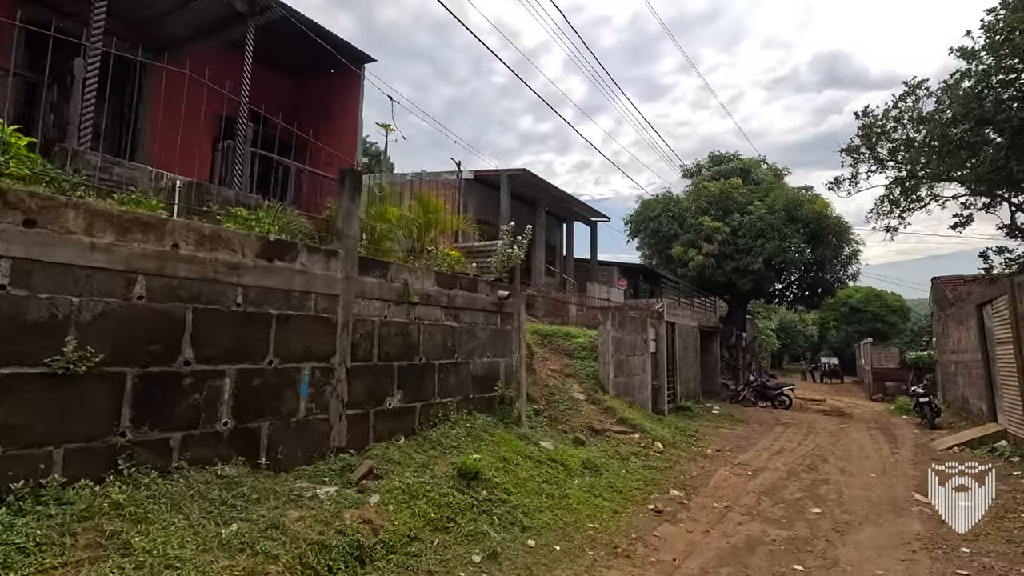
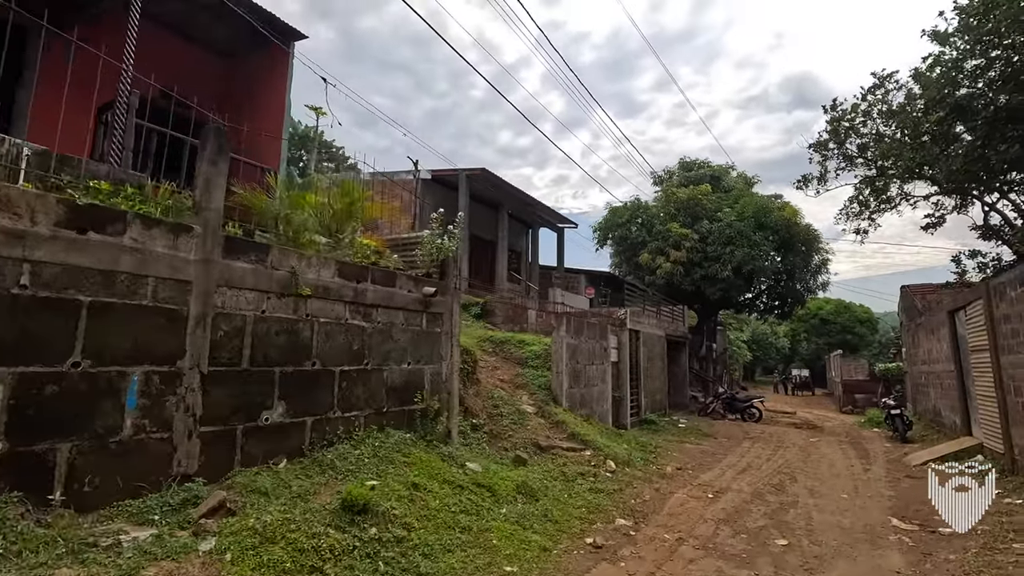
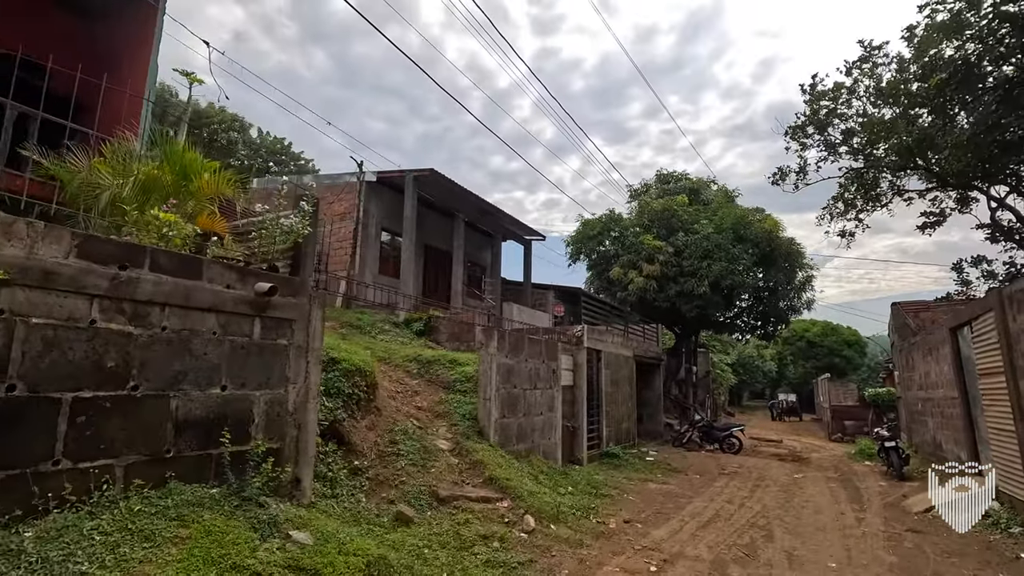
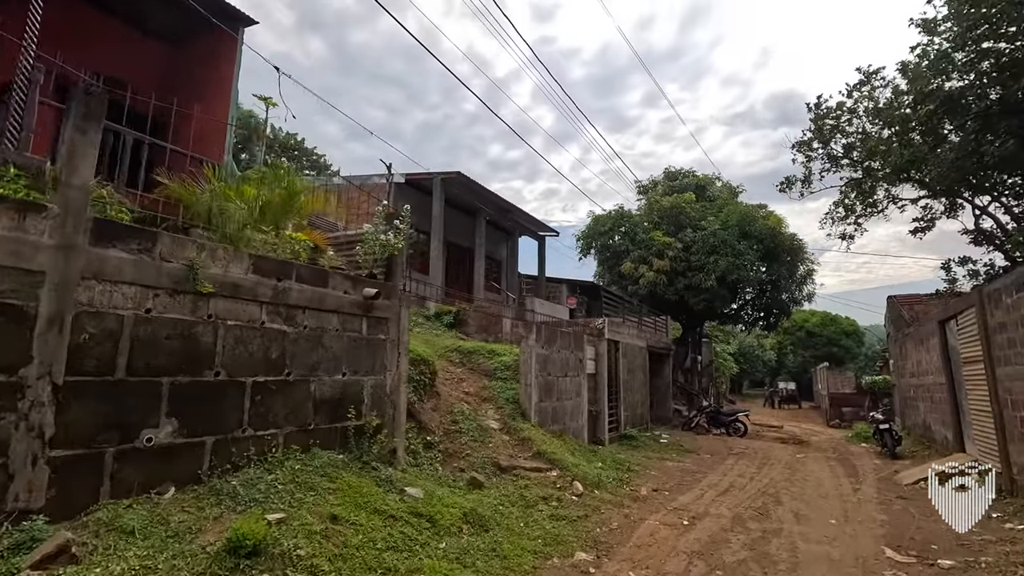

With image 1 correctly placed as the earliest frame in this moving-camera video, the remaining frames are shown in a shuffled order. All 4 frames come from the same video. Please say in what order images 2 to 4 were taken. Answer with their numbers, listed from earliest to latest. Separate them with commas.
2, 4, 3
